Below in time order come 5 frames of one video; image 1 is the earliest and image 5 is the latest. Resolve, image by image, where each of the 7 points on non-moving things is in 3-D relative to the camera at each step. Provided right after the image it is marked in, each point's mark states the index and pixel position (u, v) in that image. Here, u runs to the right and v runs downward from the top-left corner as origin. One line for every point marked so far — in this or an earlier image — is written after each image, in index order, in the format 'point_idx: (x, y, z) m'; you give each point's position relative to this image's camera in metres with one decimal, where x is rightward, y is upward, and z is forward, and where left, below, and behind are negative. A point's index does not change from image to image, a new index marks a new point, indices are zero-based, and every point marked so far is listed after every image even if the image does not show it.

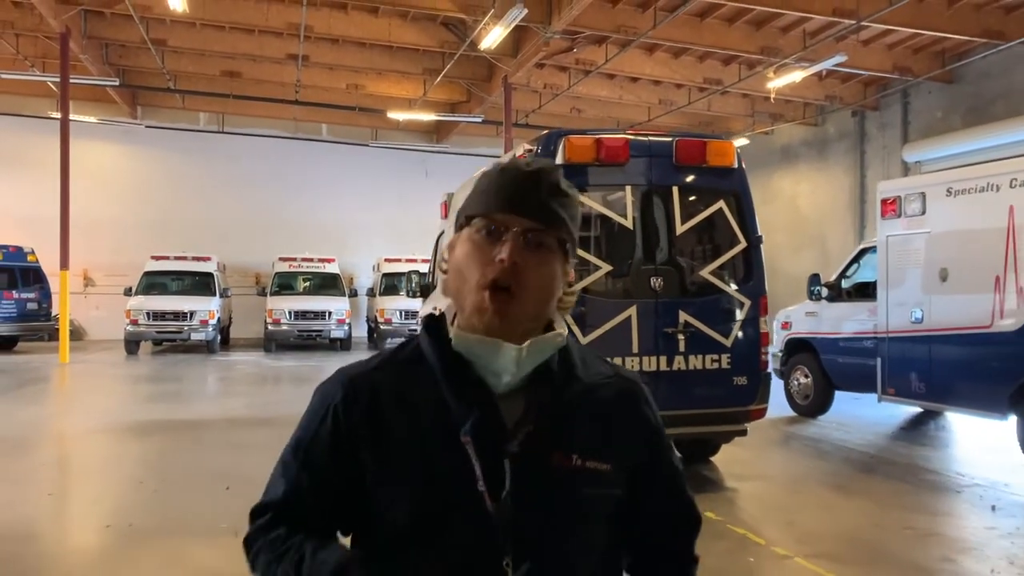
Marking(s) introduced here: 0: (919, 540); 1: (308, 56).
0: (+1.8, -1.1, +3.9) m
1: (-3.4, +3.9, +14.7) m
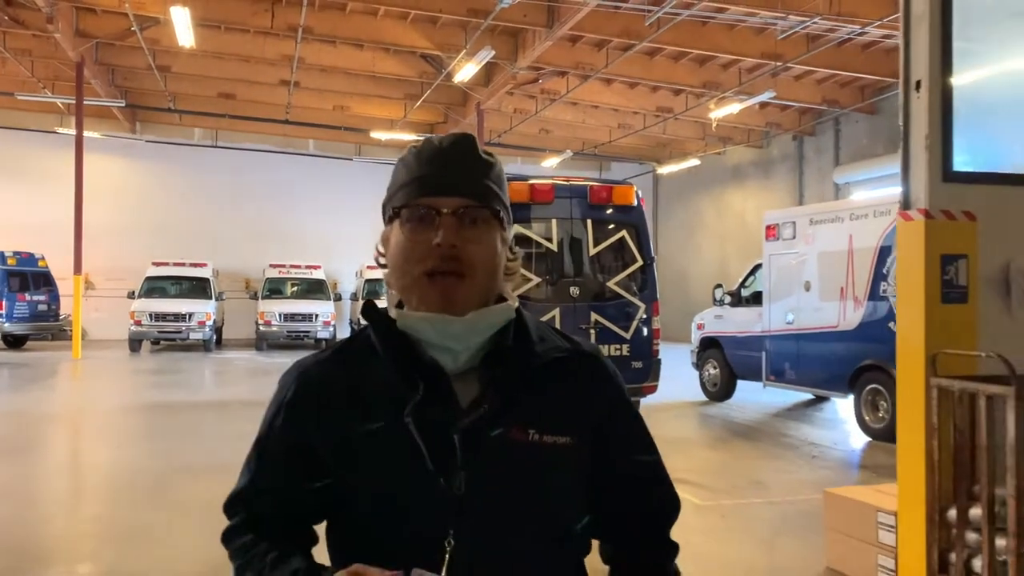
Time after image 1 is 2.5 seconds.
0: (+1.5, -1.2, +5.5) m
1: (-4.0, +3.9, +16.2) m
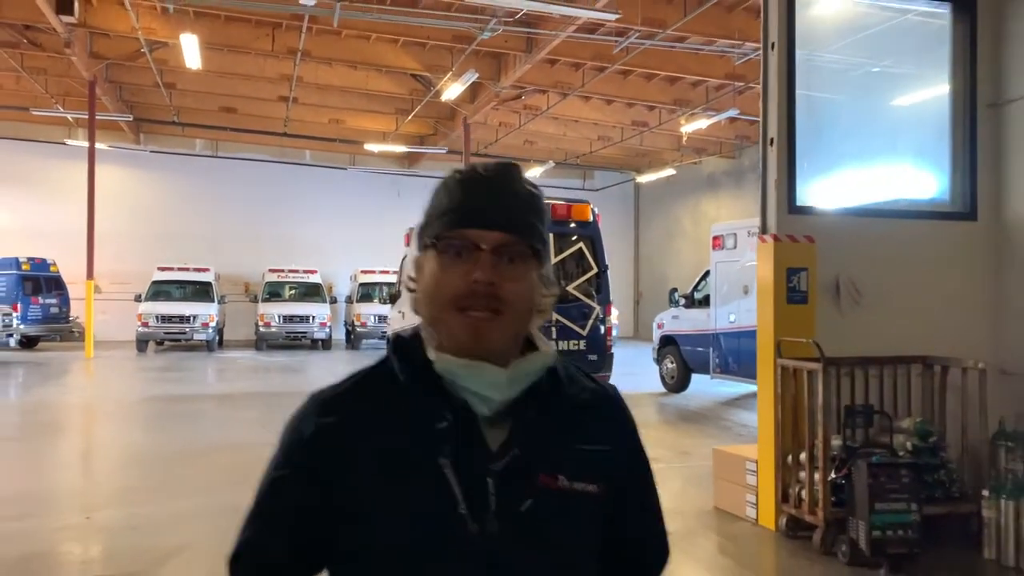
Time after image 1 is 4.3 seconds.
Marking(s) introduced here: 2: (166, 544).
0: (+1.3, -1.2, +6.6) m
1: (-4.3, +3.8, +17.3) m
2: (-2.0, -1.5, +5.1) m
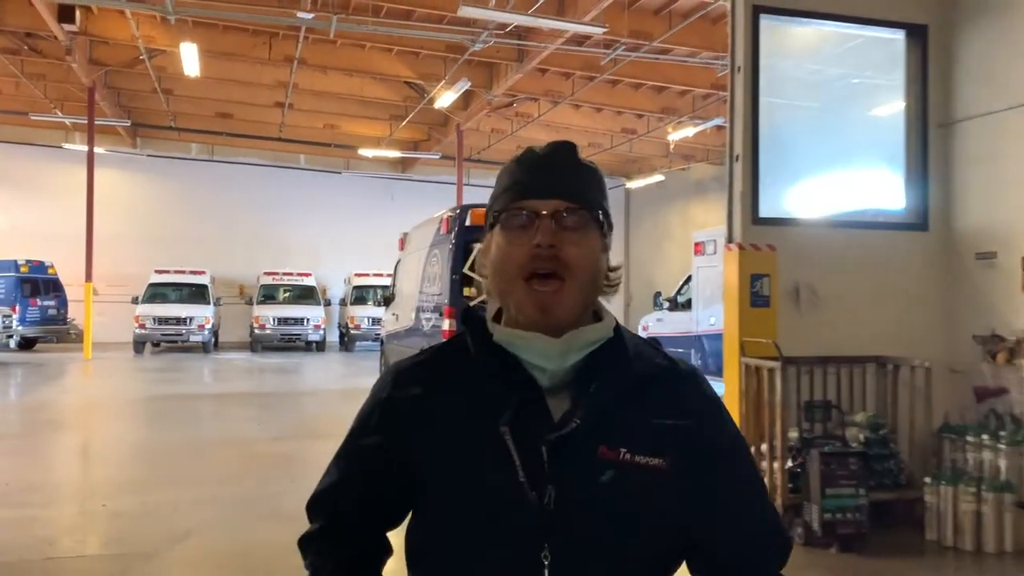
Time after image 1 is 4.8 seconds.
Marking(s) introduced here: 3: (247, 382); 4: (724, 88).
0: (+1.2, -1.2, +6.9) m
1: (-4.4, +3.7, +17.6) m
2: (-2.1, -1.5, +5.5) m
3: (-4.2, -1.5, +14.0) m
4: (+3.5, +3.4, +14.6) m
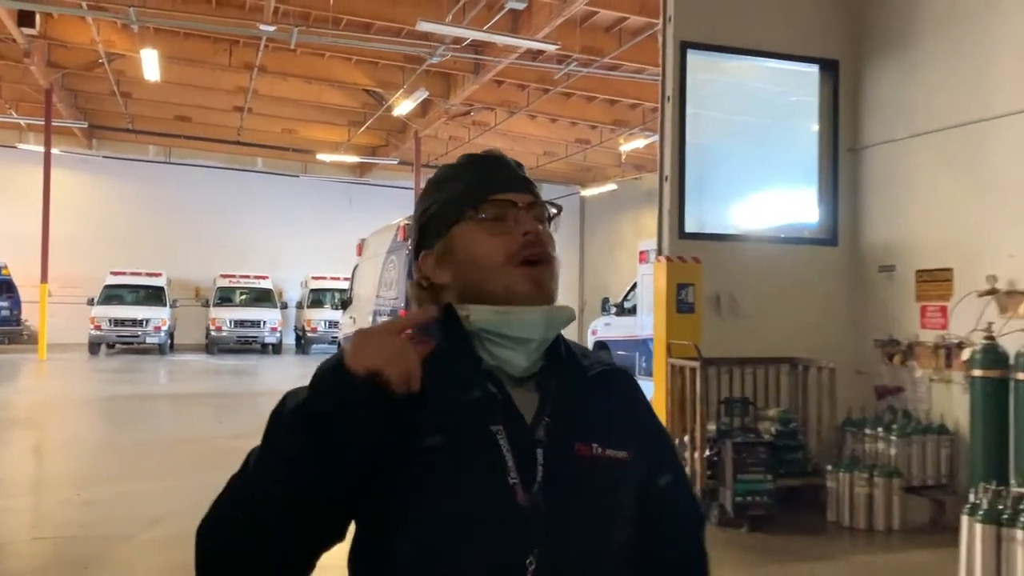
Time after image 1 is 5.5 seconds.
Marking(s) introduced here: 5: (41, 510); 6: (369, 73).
0: (+0.8, -1.3, +7.4) m
1: (-5.3, +3.7, +17.8) m
2: (-2.5, -1.6, +5.8) m
3: (-5.0, -1.6, +14.2) m
4: (+2.8, +3.2, +15.2) m
5: (-3.3, -1.5, +6.1) m
6: (-2.5, +3.8, +15.2) m
